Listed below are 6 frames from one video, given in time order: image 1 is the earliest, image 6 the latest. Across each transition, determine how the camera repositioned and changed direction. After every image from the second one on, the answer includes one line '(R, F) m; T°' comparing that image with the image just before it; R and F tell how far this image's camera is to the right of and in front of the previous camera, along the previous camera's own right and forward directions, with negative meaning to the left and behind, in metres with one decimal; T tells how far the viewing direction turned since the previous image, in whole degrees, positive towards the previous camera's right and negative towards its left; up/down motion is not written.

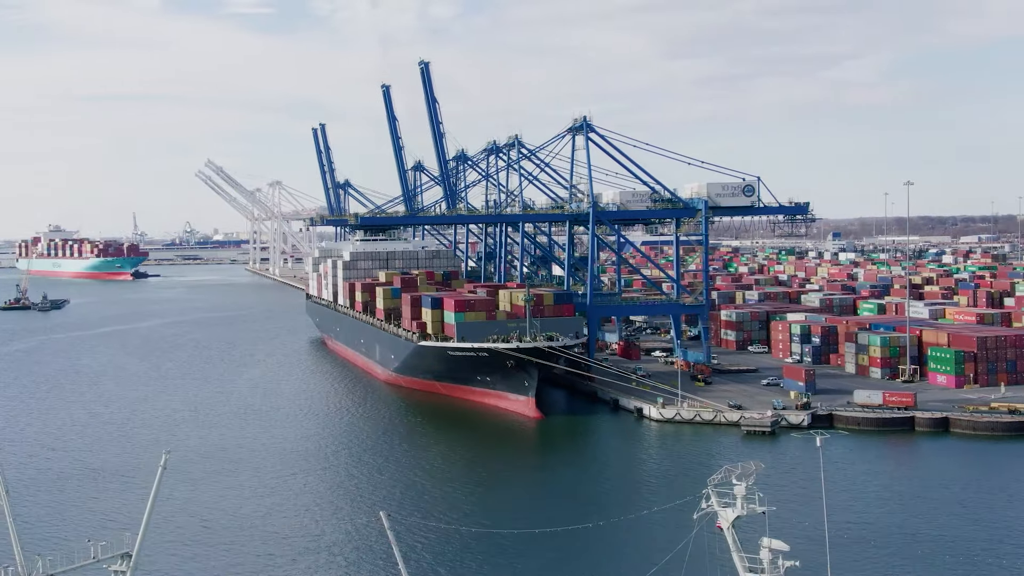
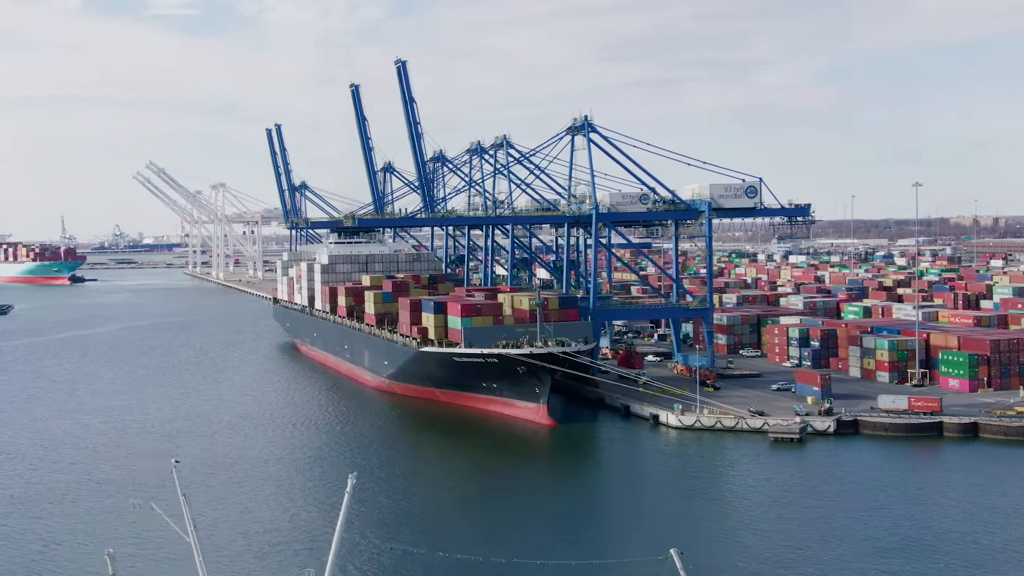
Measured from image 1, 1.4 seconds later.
(-1.5, +0.9) m; +3°
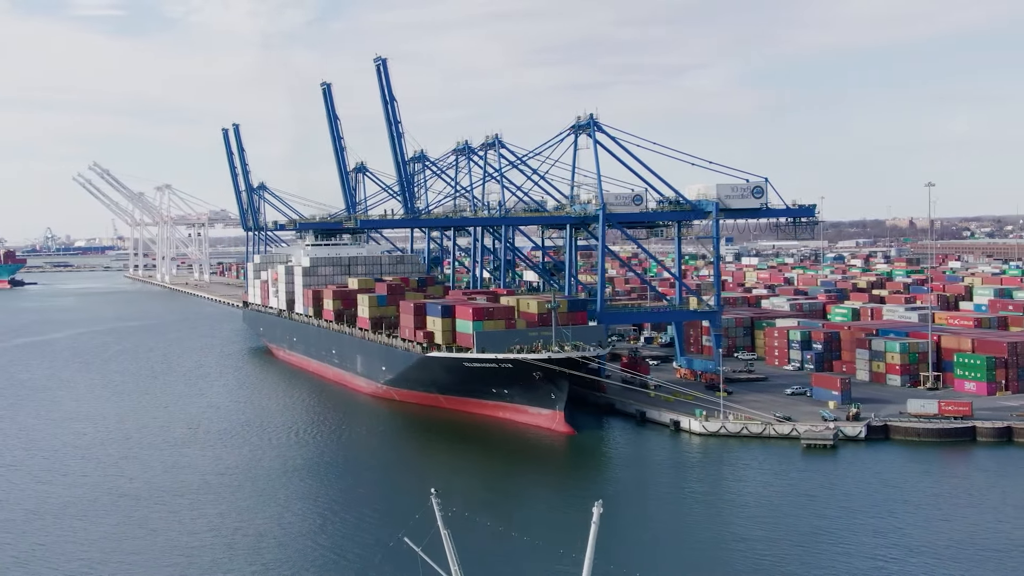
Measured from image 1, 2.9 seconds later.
(-1.5, +0.9) m; +3°
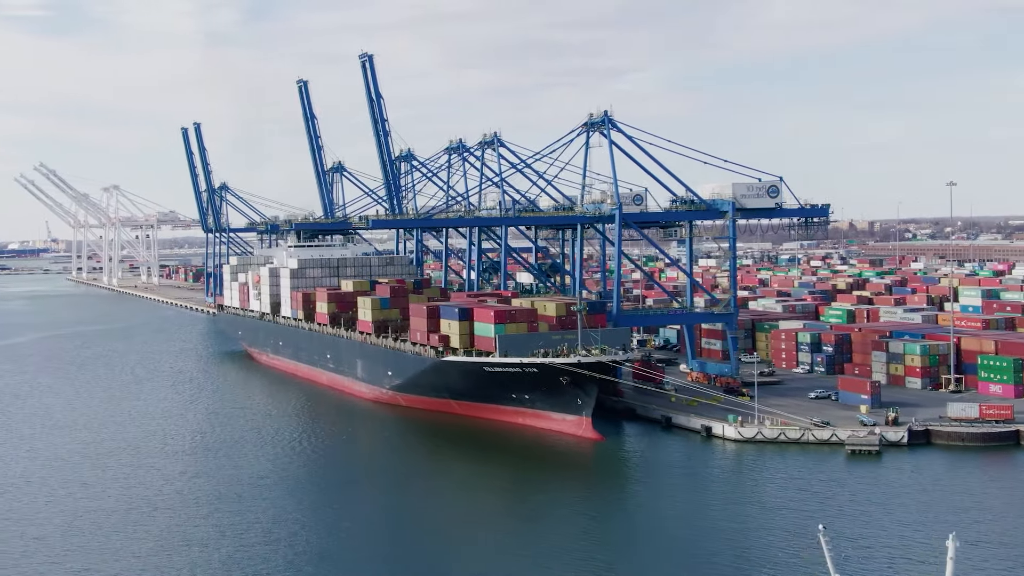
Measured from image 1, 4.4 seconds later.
(-1.6, +0.9) m; +3°
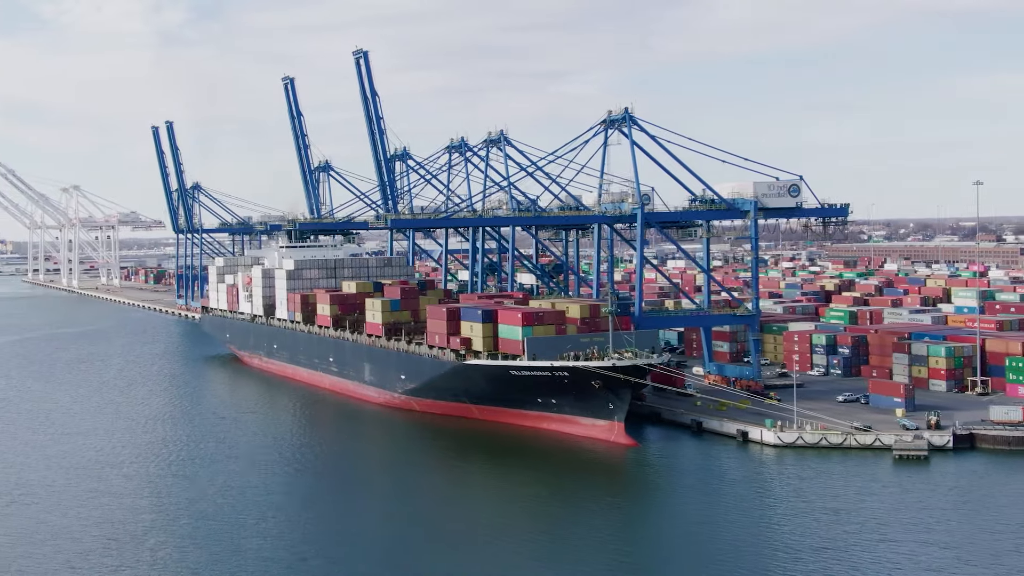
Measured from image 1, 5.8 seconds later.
(-1.4, +0.8) m; +2°
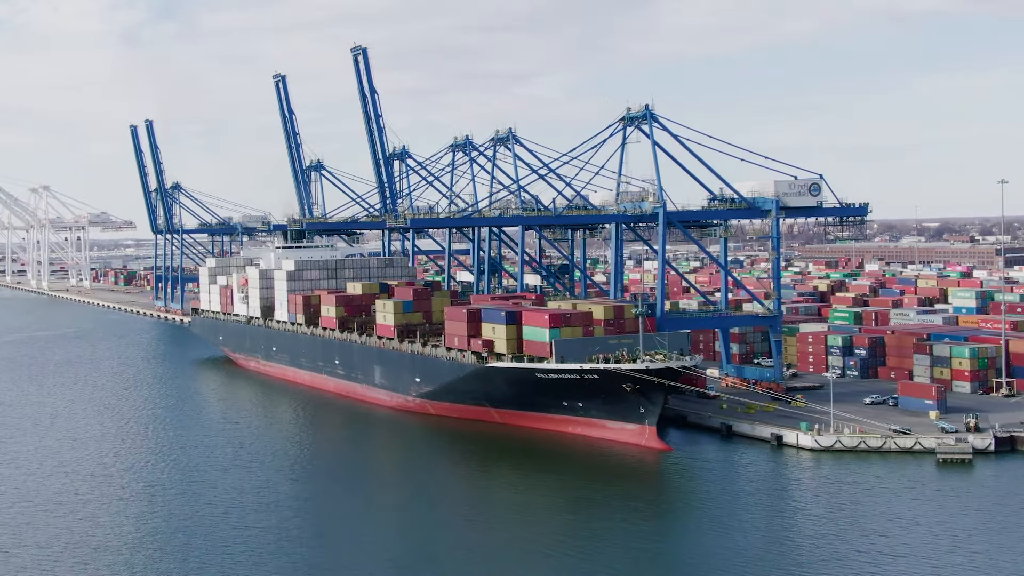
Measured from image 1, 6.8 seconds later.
(-1.2, +0.6) m; +1°
